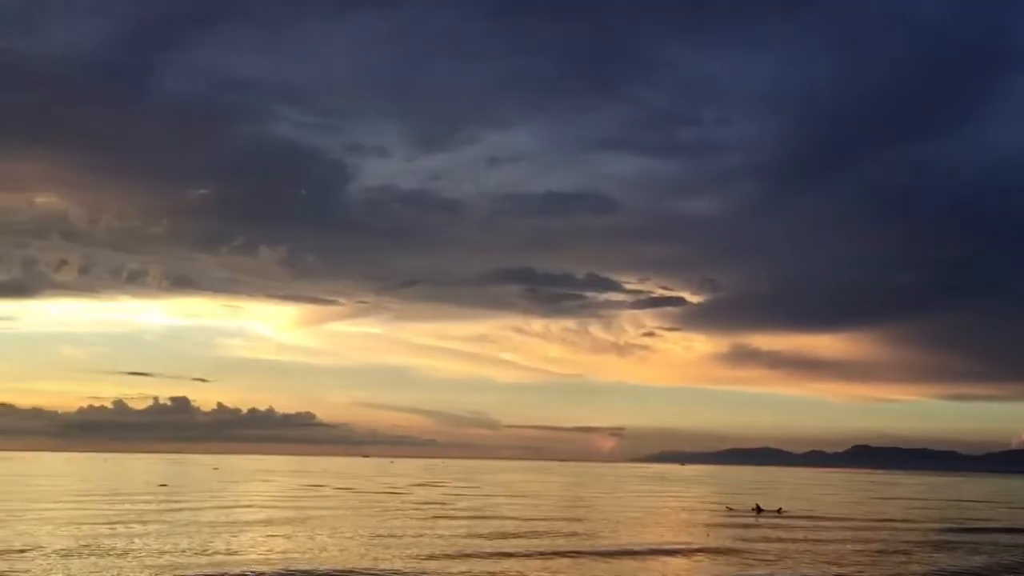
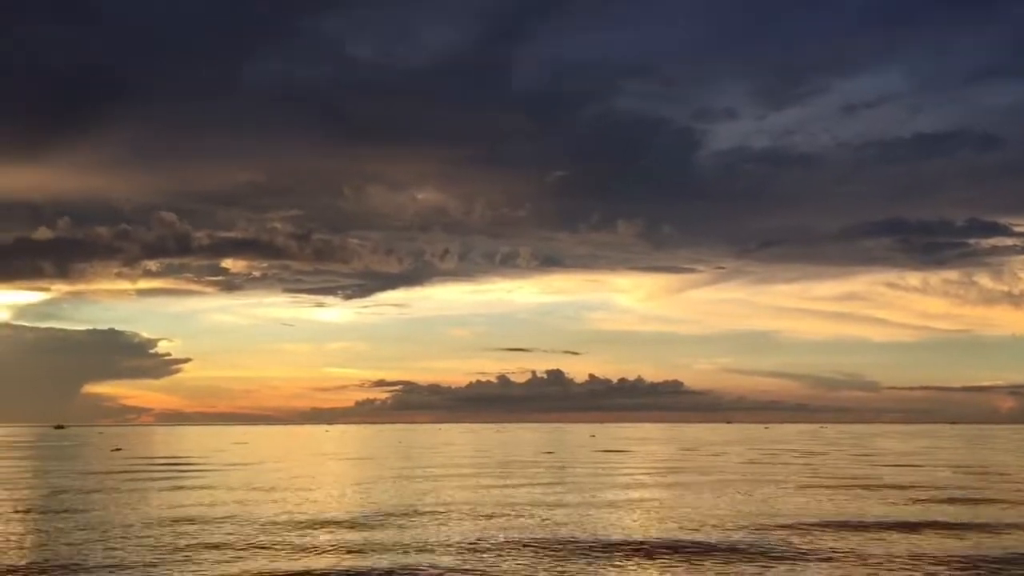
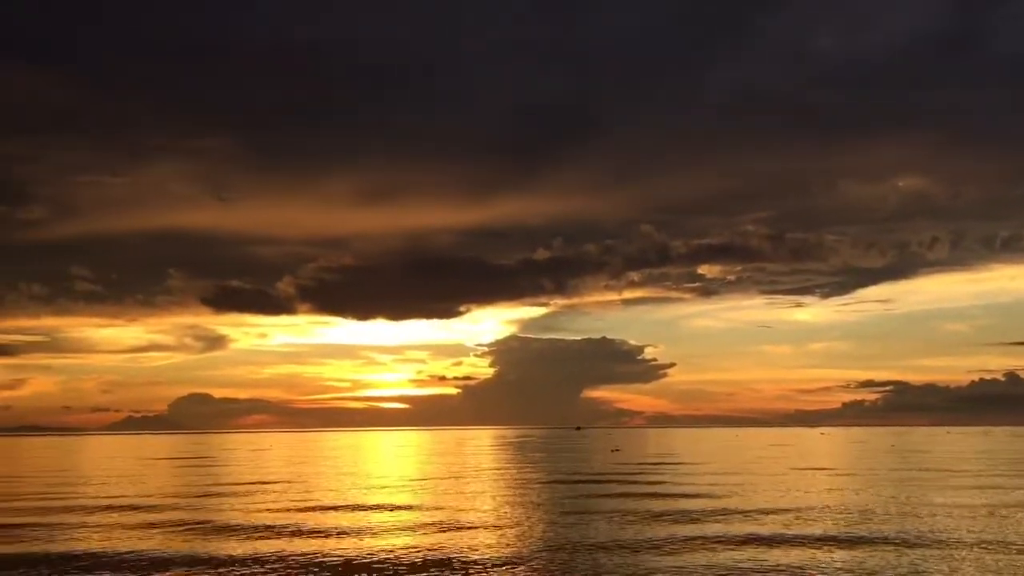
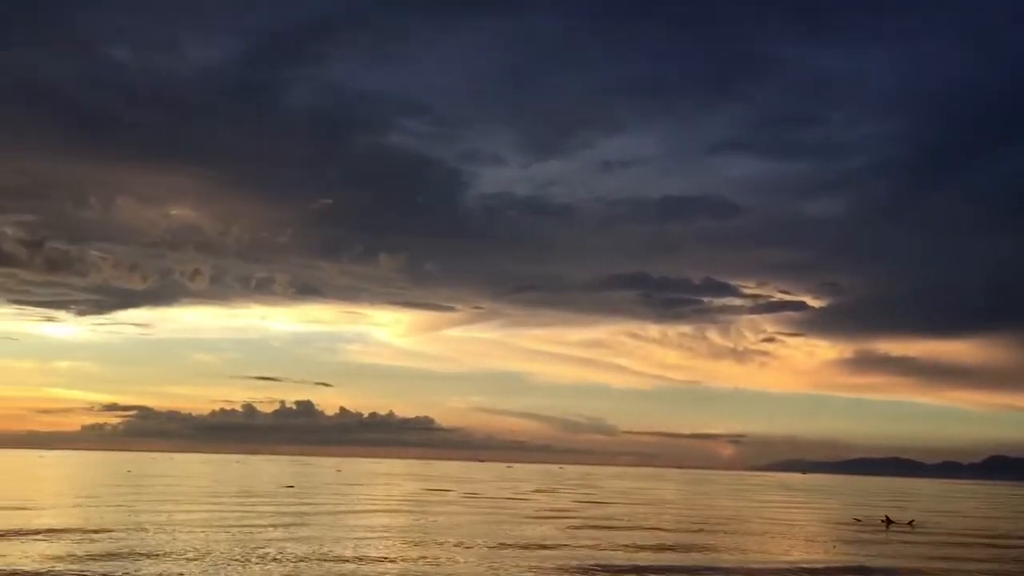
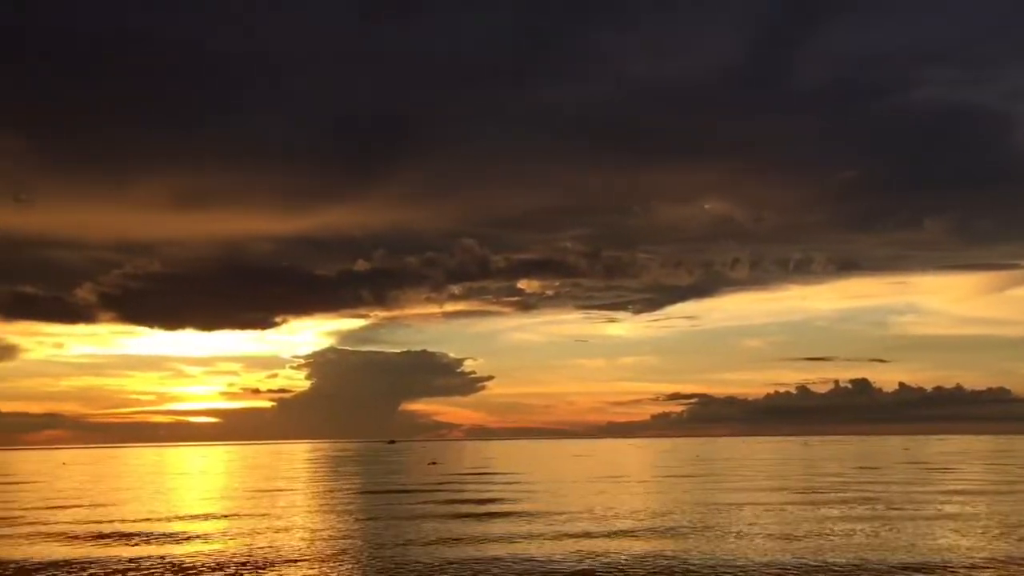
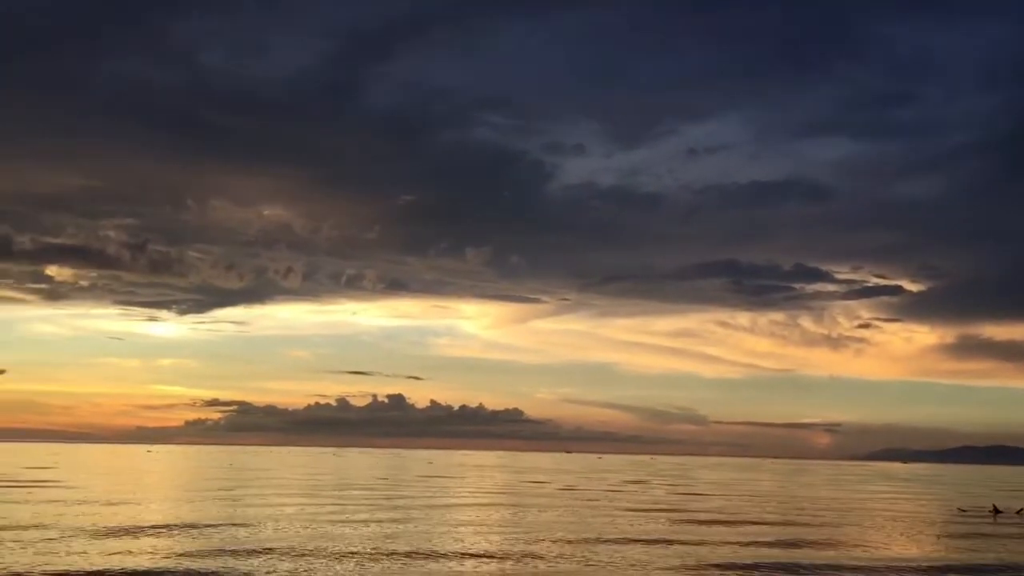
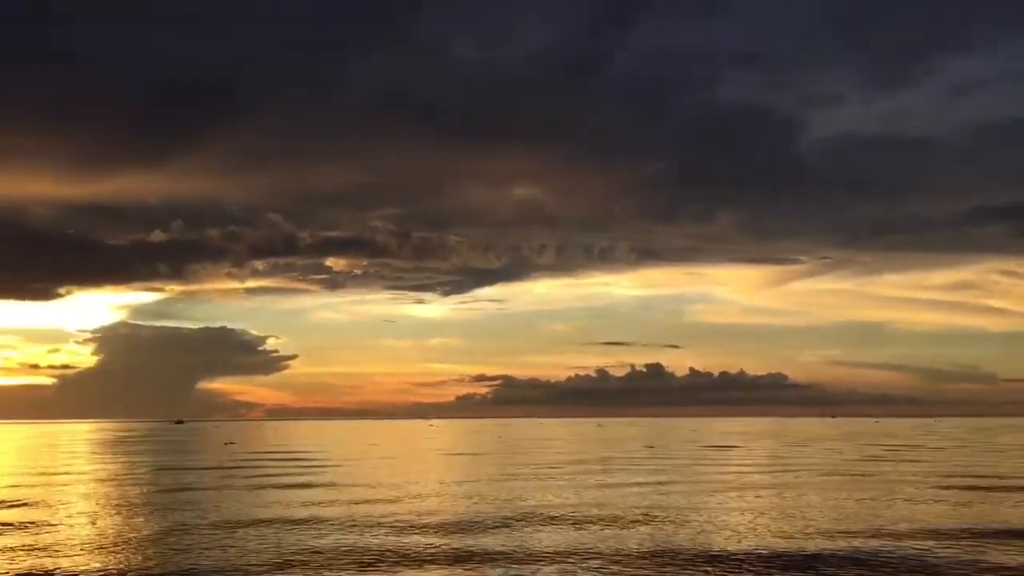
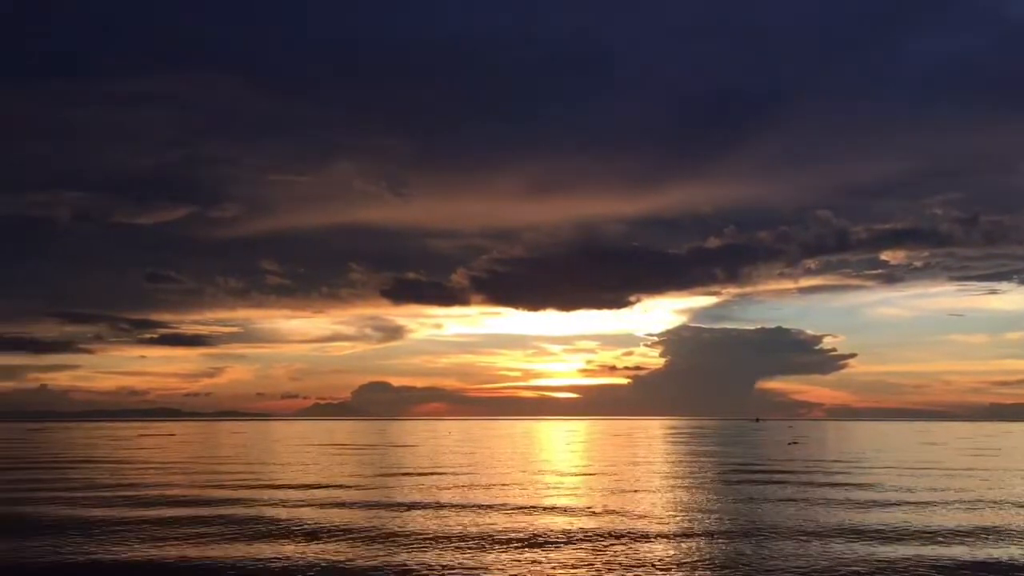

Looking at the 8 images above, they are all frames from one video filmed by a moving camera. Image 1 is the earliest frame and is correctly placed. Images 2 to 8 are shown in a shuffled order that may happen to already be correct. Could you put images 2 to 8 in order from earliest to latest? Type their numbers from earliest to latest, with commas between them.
4, 6, 2, 7, 5, 3, 8
